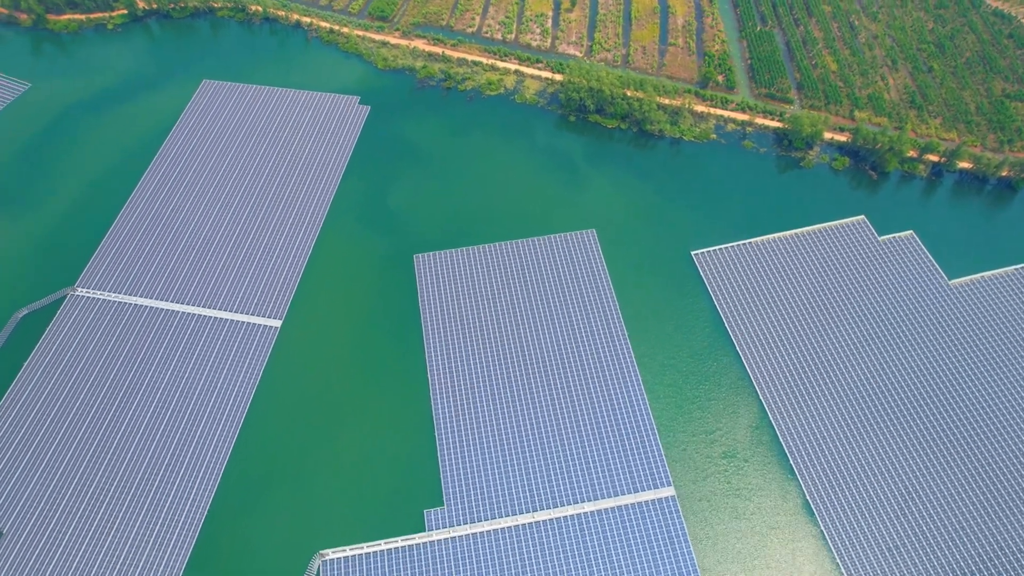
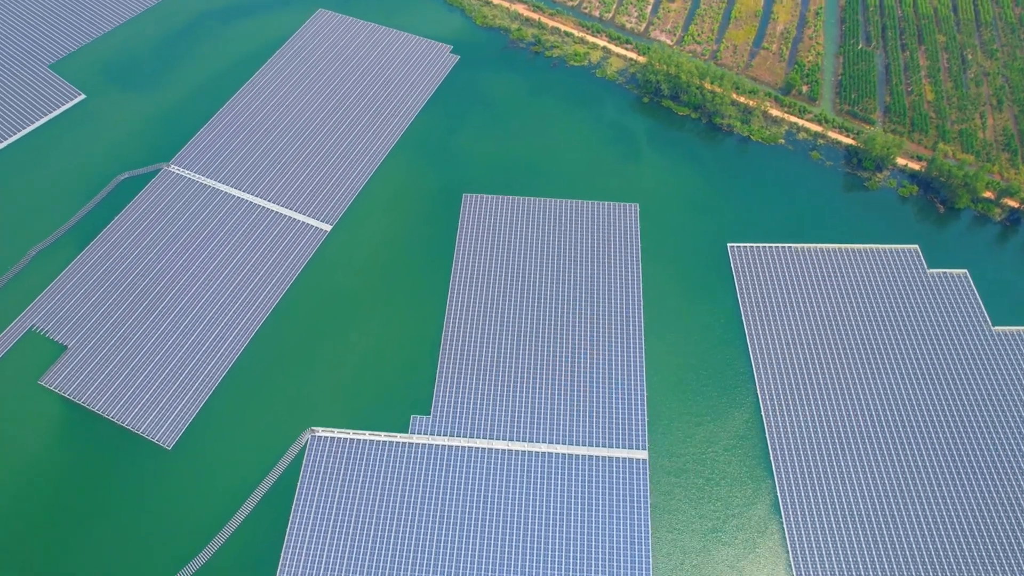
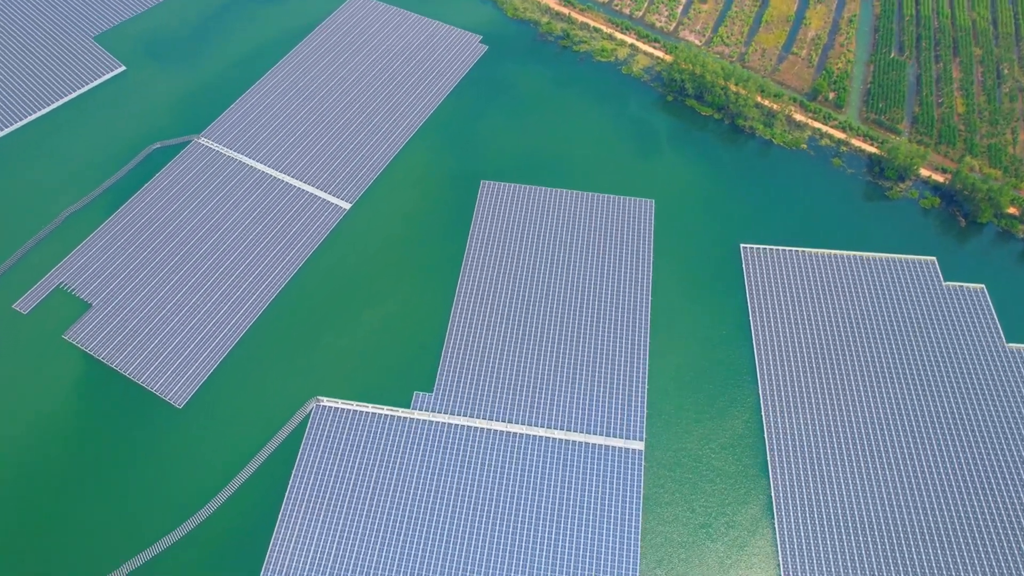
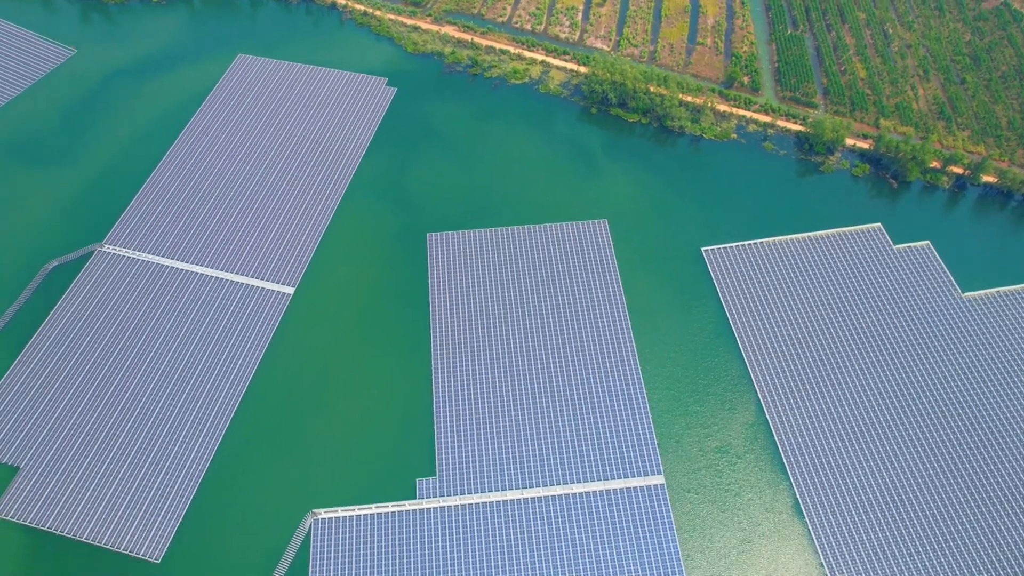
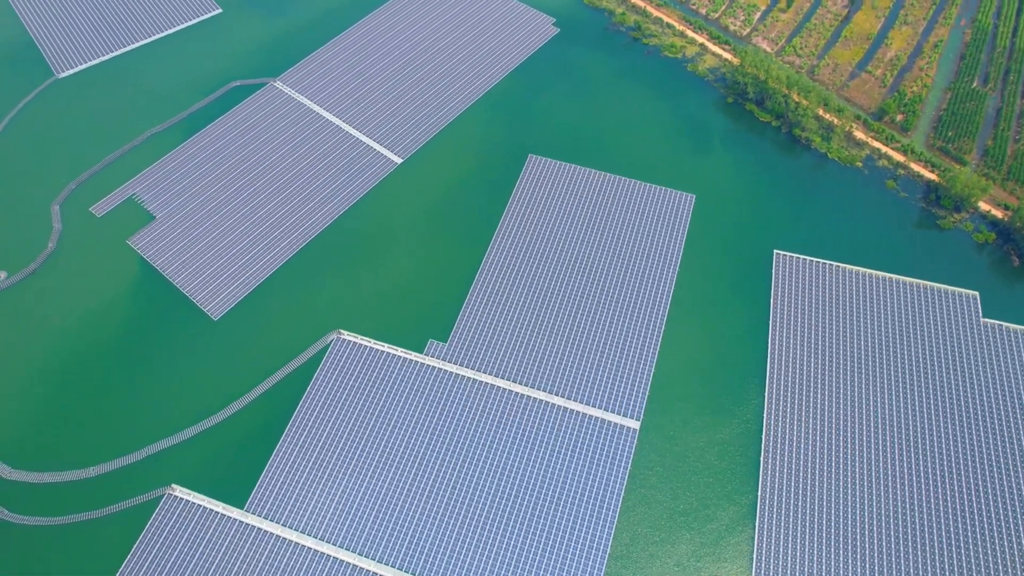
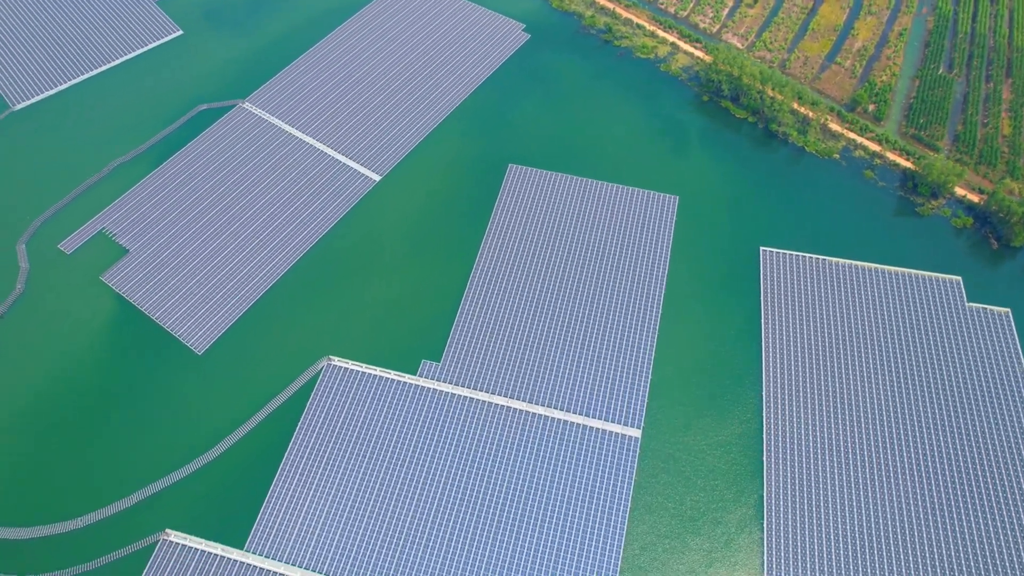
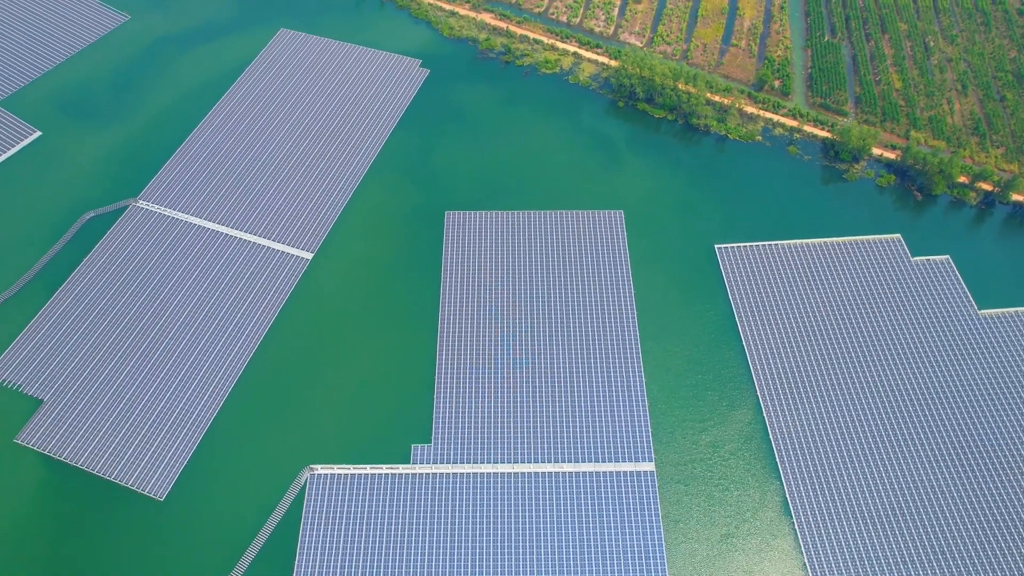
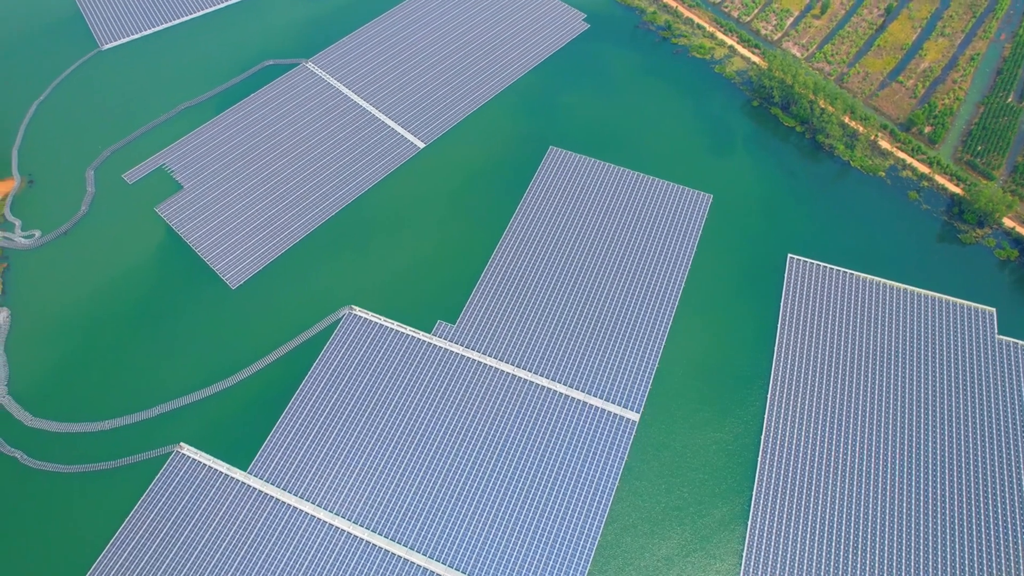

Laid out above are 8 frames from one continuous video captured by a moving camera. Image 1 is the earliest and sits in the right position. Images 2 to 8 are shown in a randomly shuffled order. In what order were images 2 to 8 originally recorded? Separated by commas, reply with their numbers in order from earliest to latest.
4, 7, 2, 3, 6, 5, 8
